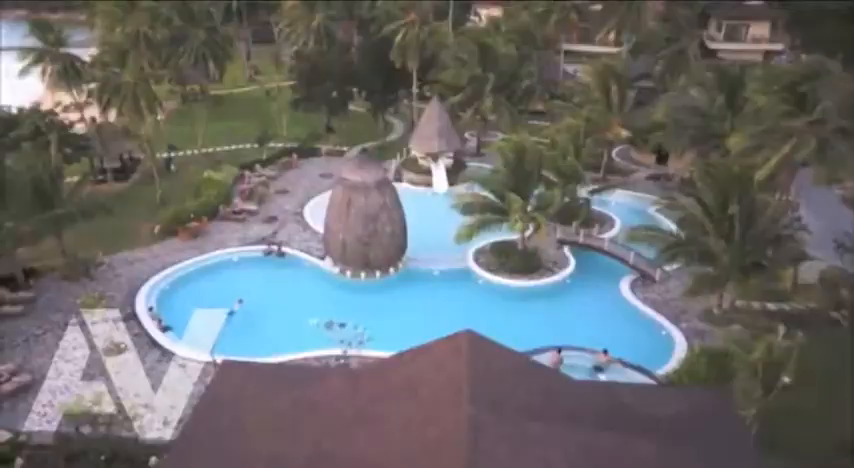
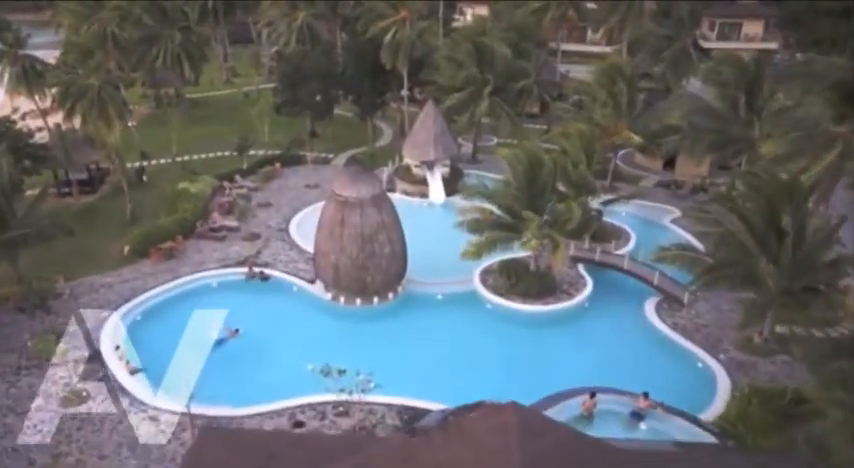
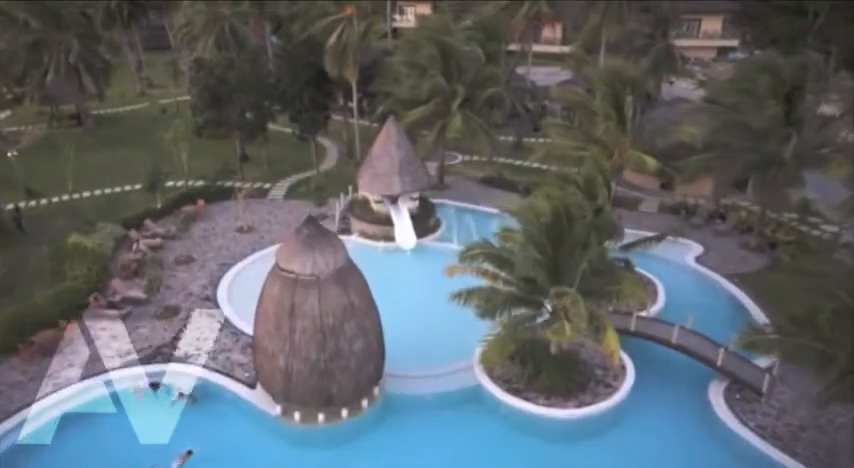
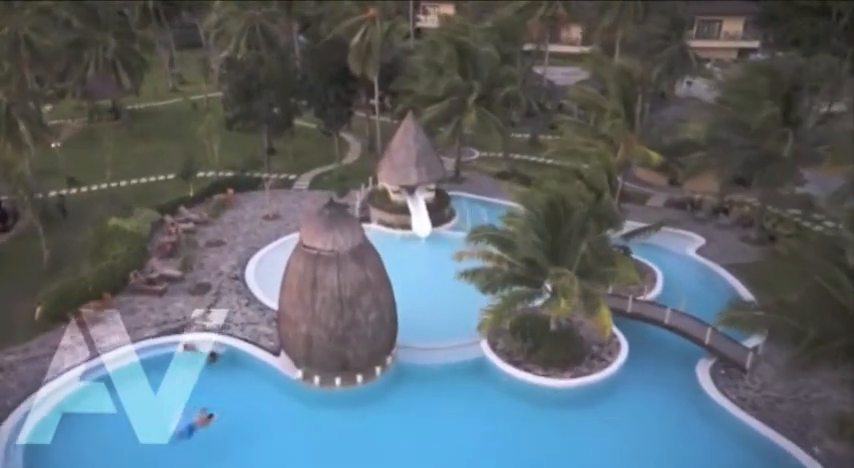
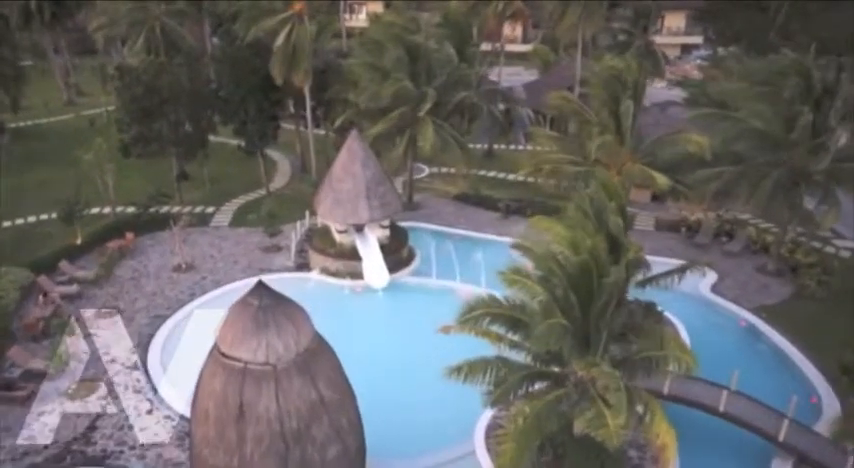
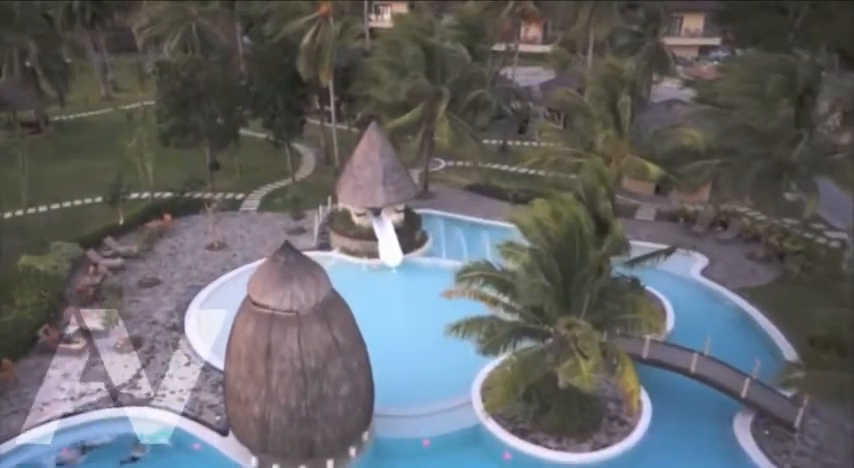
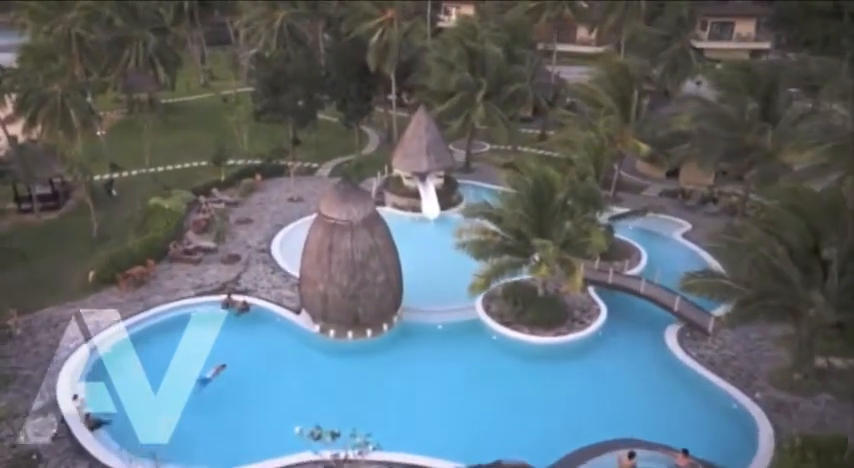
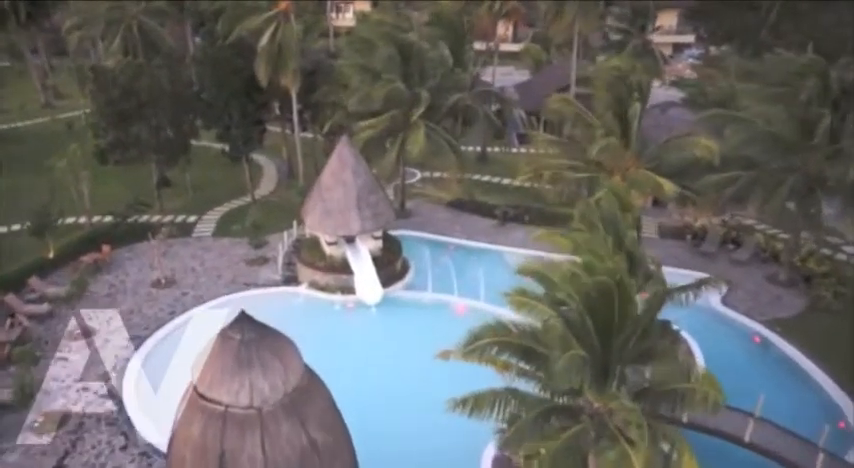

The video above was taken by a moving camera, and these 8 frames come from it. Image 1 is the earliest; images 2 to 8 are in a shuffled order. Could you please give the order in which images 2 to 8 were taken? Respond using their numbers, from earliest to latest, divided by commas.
2, 7, 4, 3, 6, 5, 8
